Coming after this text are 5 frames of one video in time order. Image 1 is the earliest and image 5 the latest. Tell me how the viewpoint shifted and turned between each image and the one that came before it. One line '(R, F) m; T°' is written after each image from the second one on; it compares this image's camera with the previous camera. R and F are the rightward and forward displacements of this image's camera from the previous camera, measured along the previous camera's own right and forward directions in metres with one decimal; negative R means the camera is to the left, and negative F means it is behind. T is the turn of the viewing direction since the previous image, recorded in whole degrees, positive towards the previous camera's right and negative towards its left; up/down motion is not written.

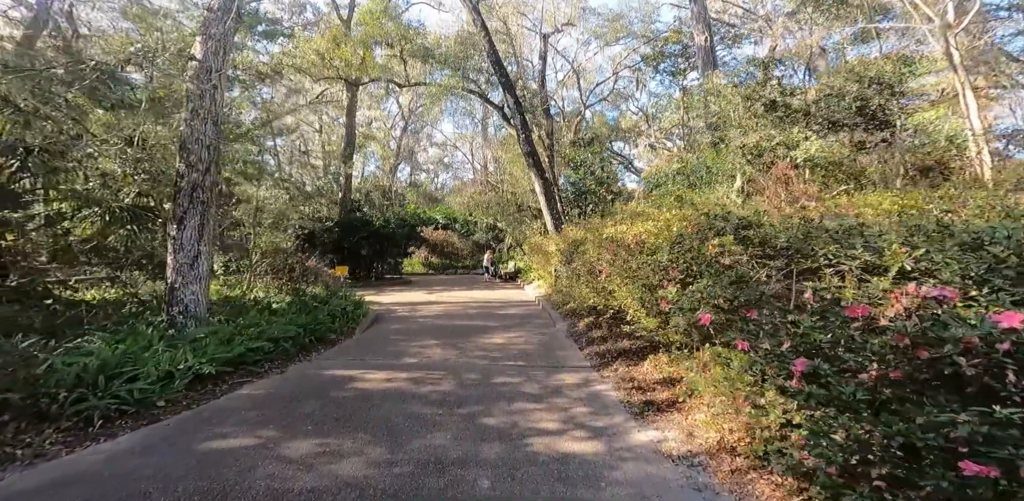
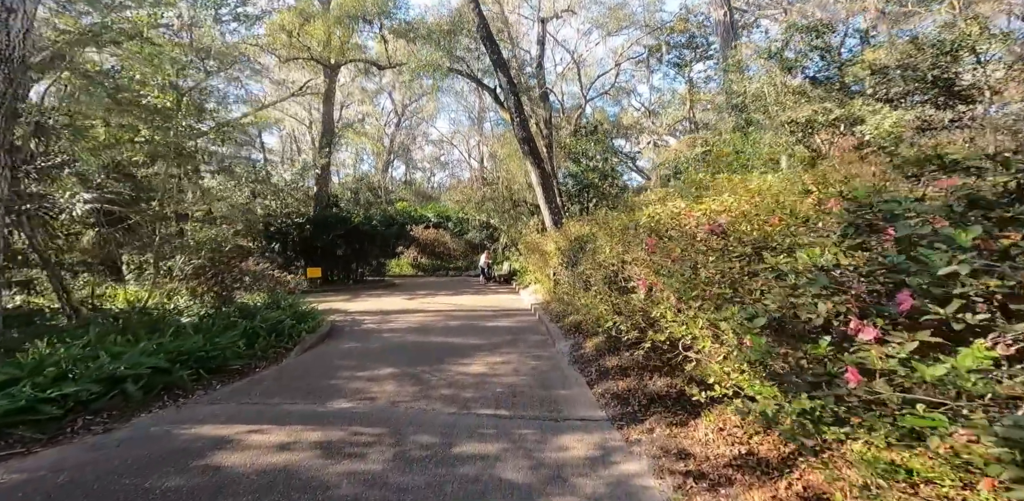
(+0.2, +2.0) m; 0°
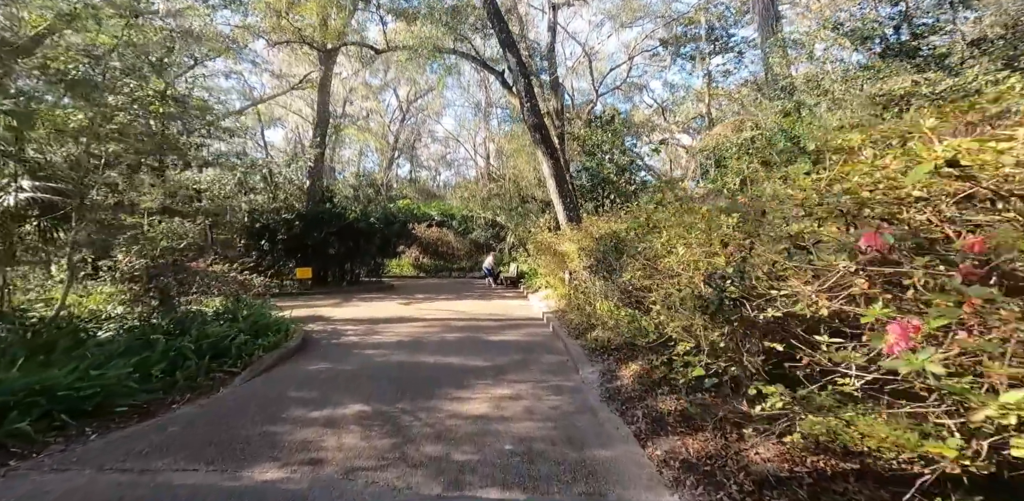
(-0.1, +1.6) m; -1°
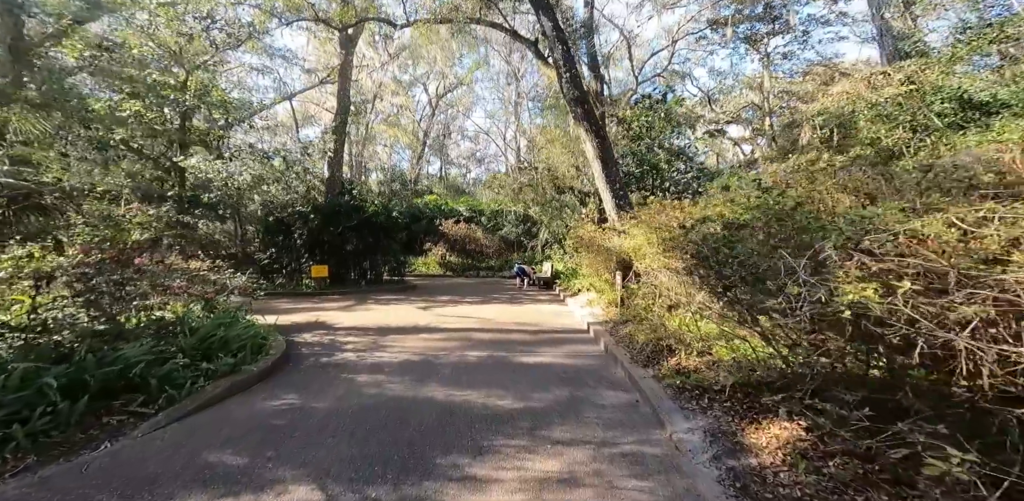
(-0.1, +1.9) m; -3°
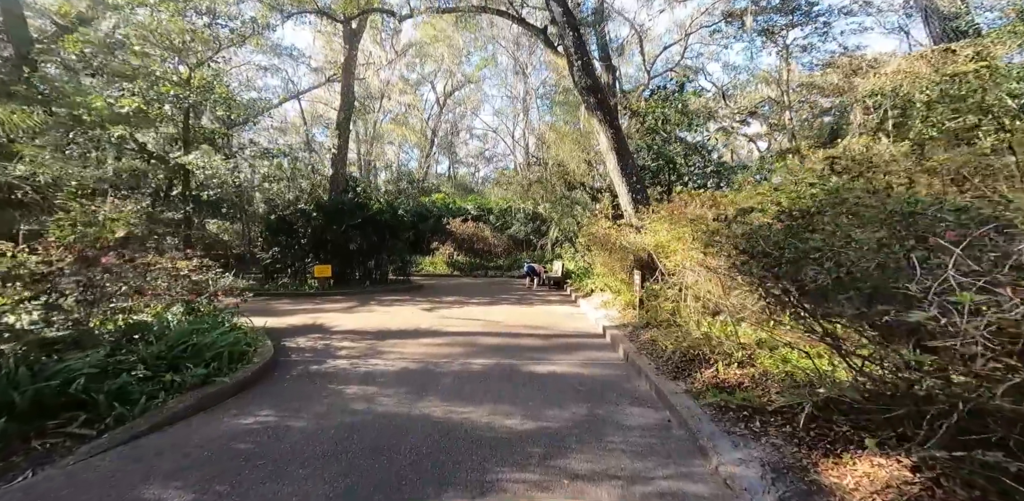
(0.0, +0.6) m; -1°
